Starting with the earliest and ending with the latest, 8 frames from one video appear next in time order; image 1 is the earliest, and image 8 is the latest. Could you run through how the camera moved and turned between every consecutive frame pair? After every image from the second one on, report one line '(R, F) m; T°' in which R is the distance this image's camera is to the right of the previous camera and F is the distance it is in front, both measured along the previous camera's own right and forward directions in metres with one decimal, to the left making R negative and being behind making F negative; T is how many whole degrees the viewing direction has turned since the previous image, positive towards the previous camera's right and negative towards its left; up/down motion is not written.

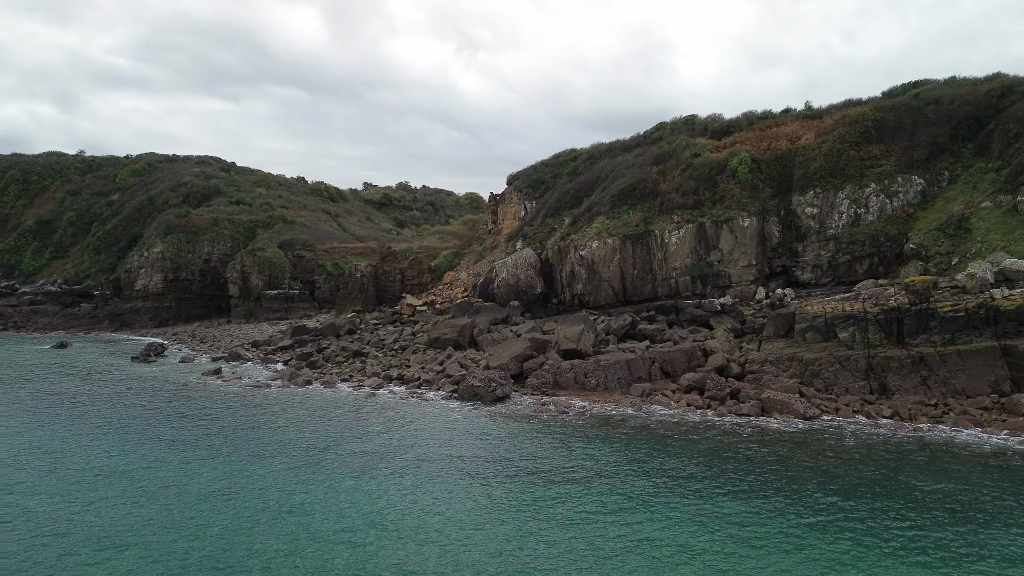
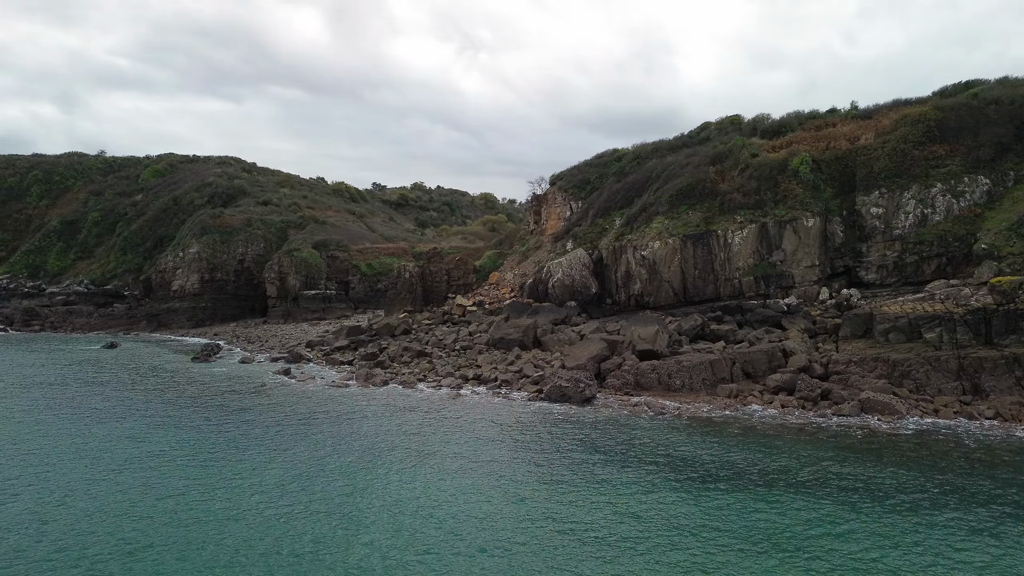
(-3.0, +0.1) m; 0°
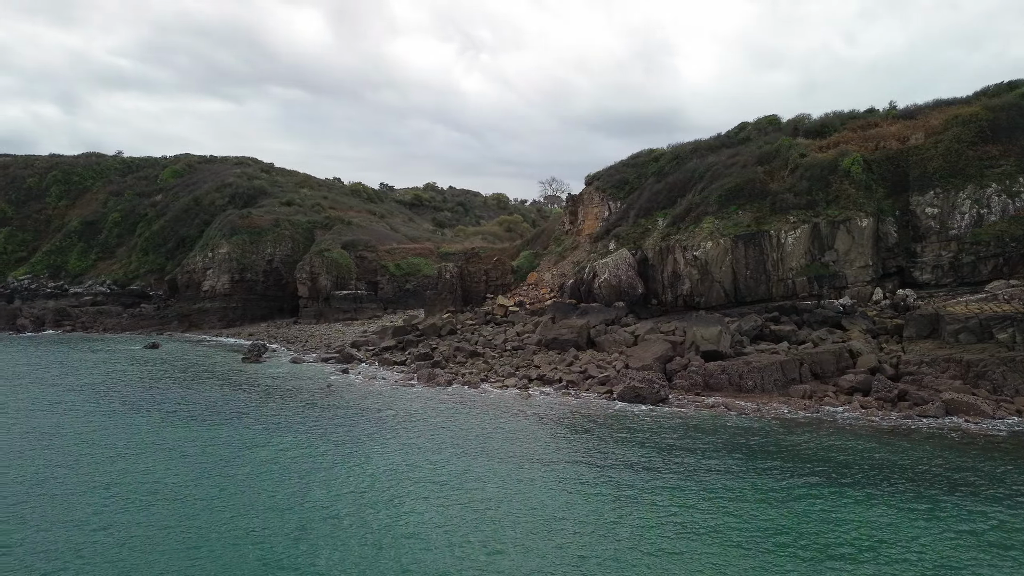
(-2.5, 0.0) m; 0°
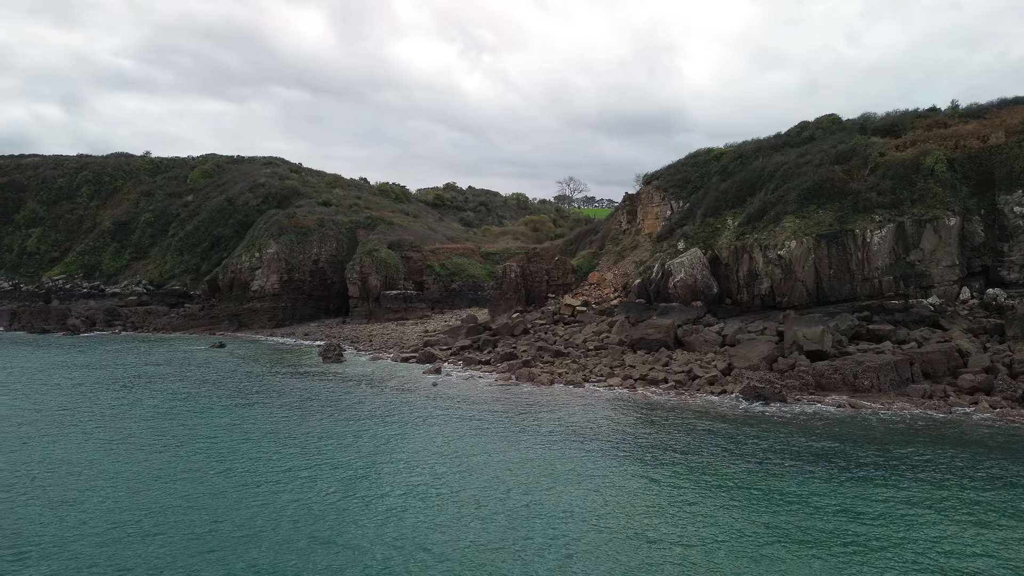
(-4.0, +0.1) m; 0°
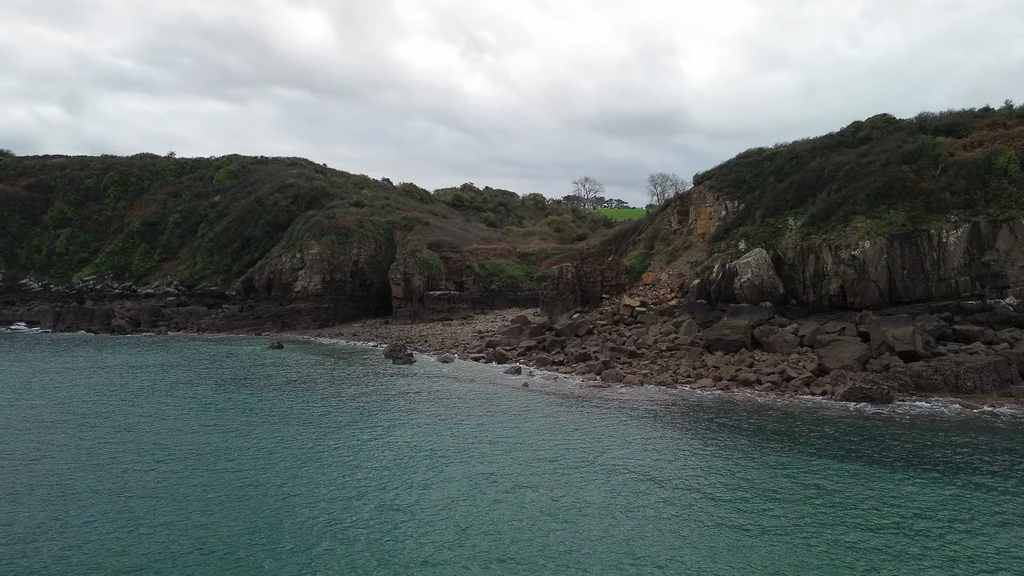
(-3.5, 0.0) m; 0°
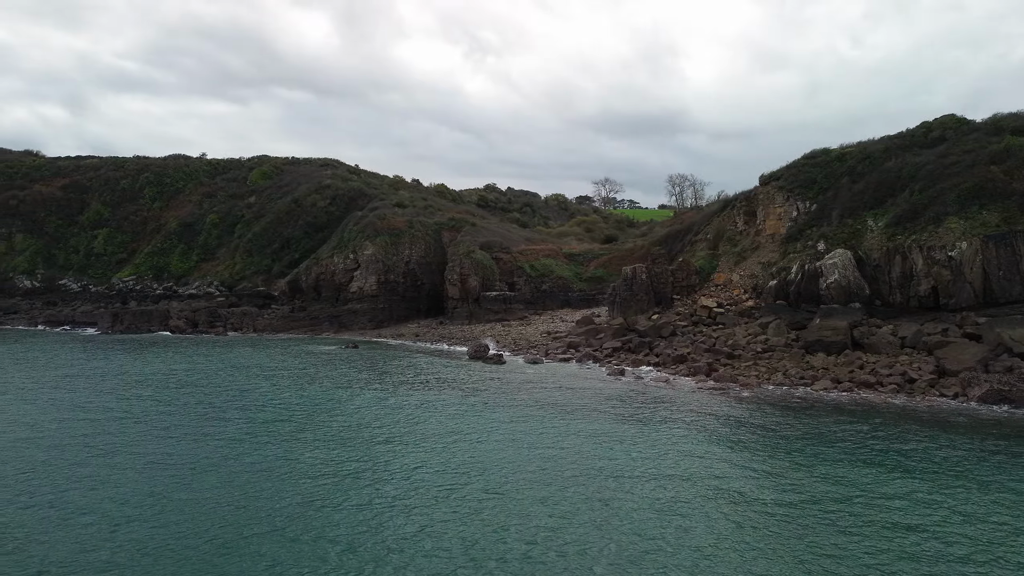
(-4.6, 0.0) m; 0°
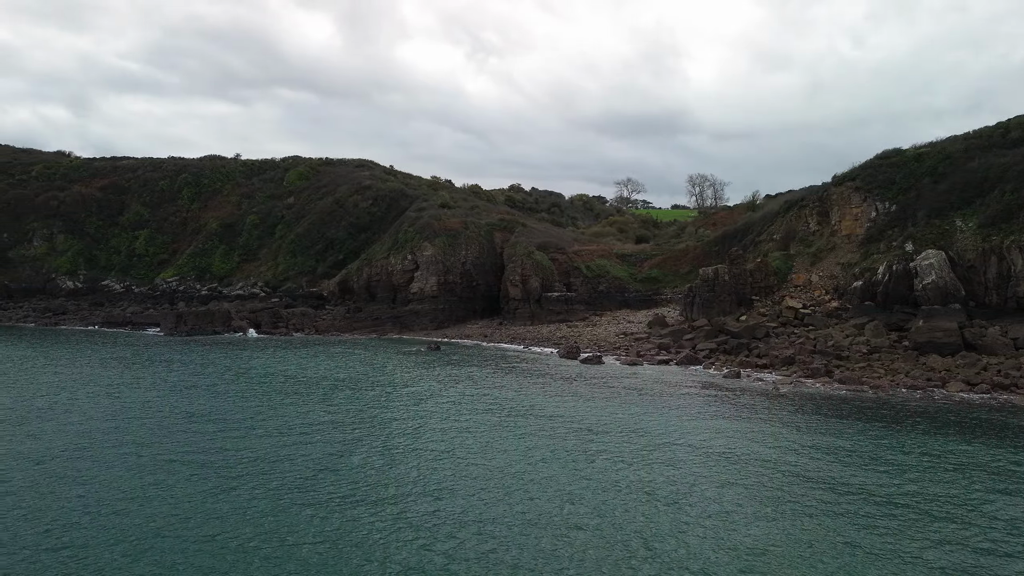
(-5.0, 0.0) m; 0°
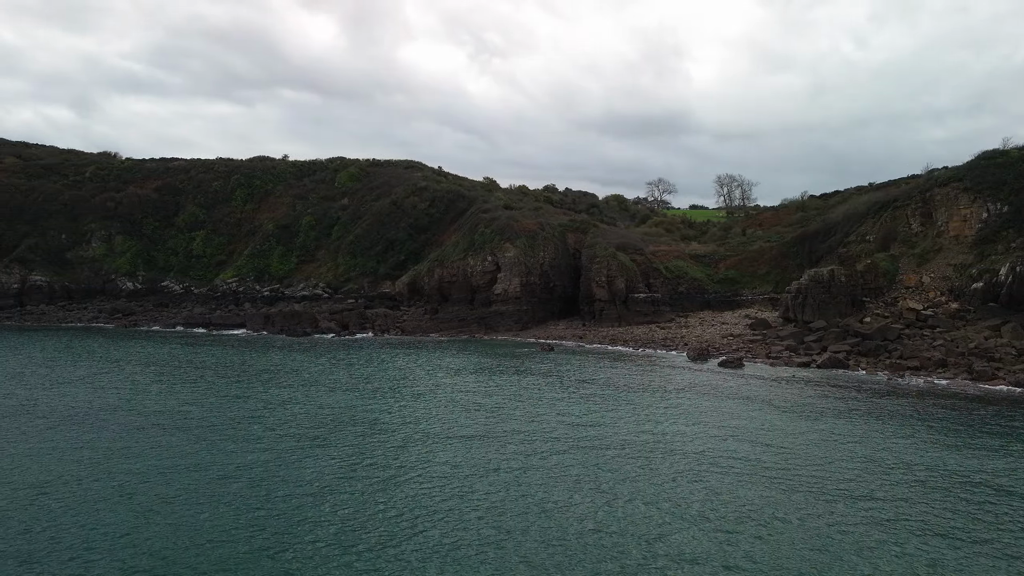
(-7.0, 0.0) m; 0°
